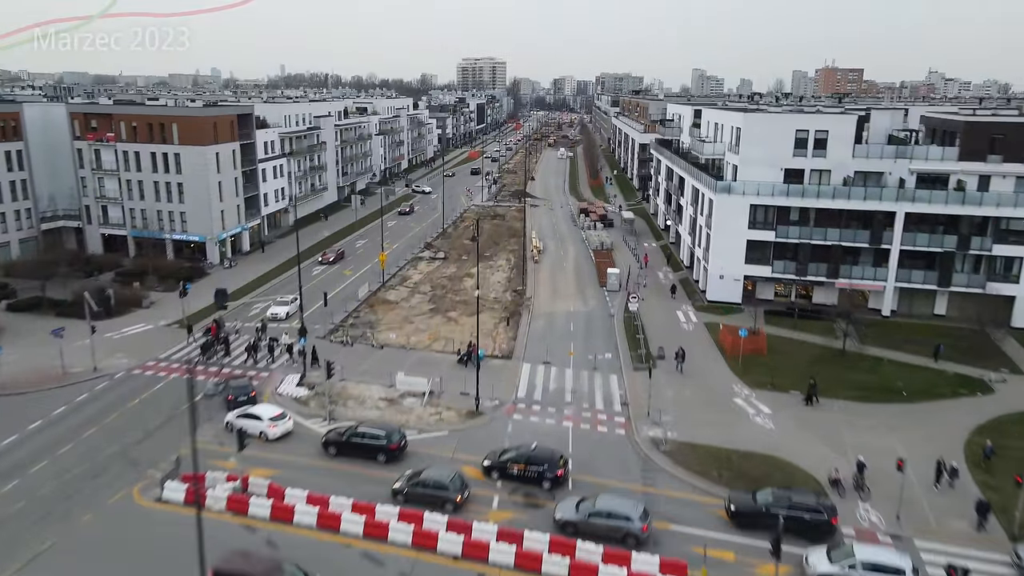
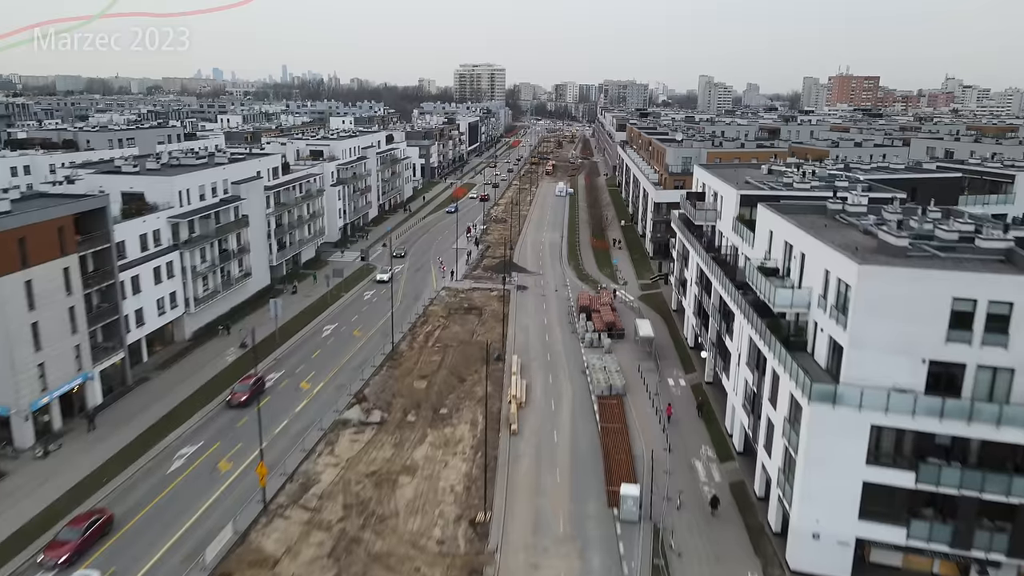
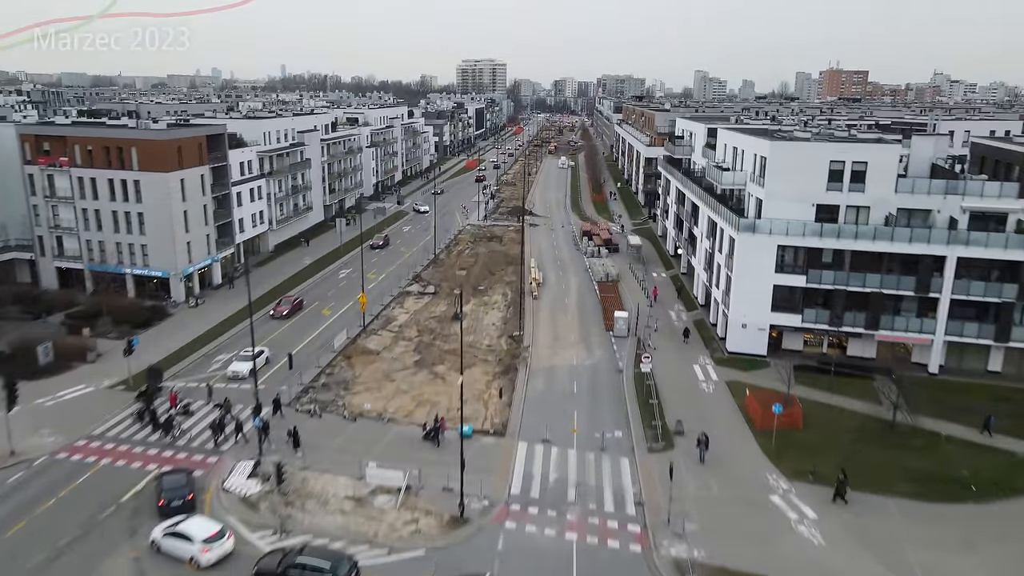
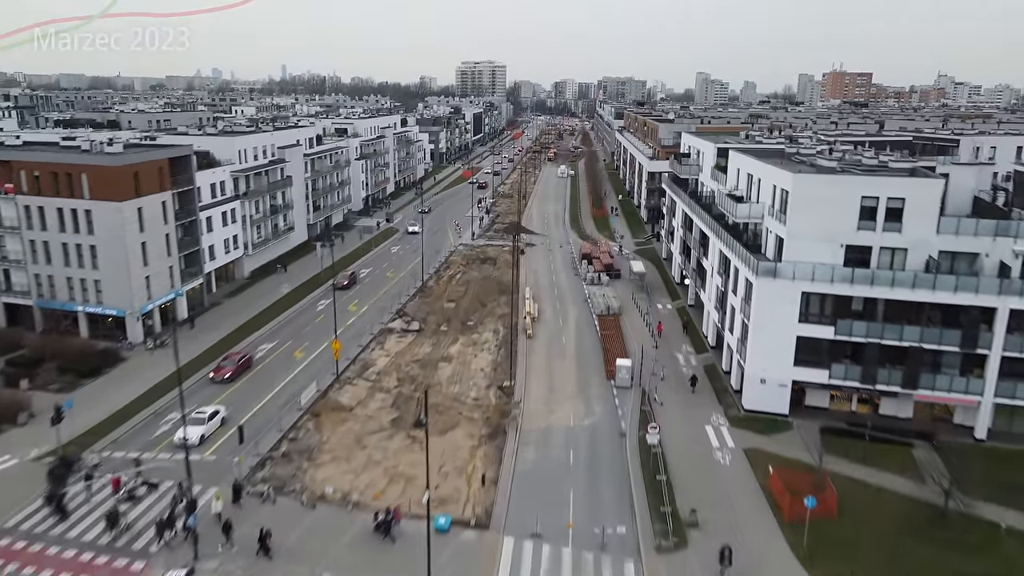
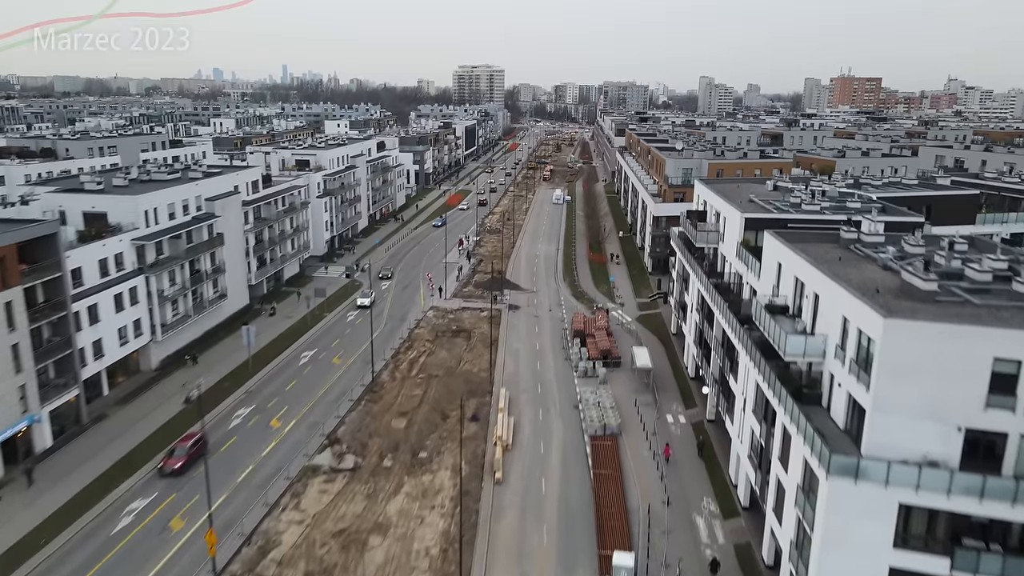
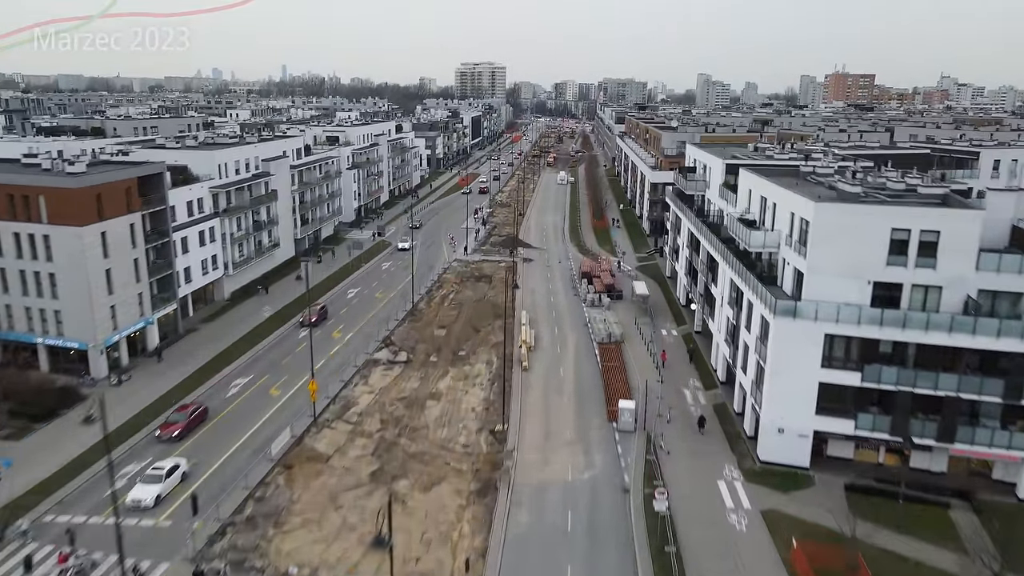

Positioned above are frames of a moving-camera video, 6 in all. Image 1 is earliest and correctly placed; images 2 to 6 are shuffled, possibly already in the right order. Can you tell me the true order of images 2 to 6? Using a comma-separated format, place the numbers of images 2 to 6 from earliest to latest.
3, 4, 6, 2, 5
